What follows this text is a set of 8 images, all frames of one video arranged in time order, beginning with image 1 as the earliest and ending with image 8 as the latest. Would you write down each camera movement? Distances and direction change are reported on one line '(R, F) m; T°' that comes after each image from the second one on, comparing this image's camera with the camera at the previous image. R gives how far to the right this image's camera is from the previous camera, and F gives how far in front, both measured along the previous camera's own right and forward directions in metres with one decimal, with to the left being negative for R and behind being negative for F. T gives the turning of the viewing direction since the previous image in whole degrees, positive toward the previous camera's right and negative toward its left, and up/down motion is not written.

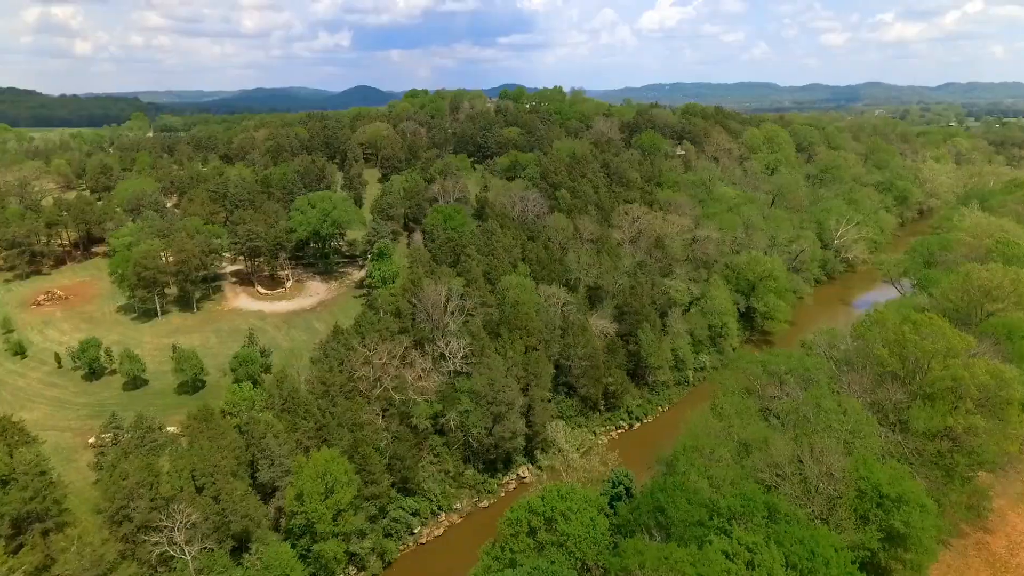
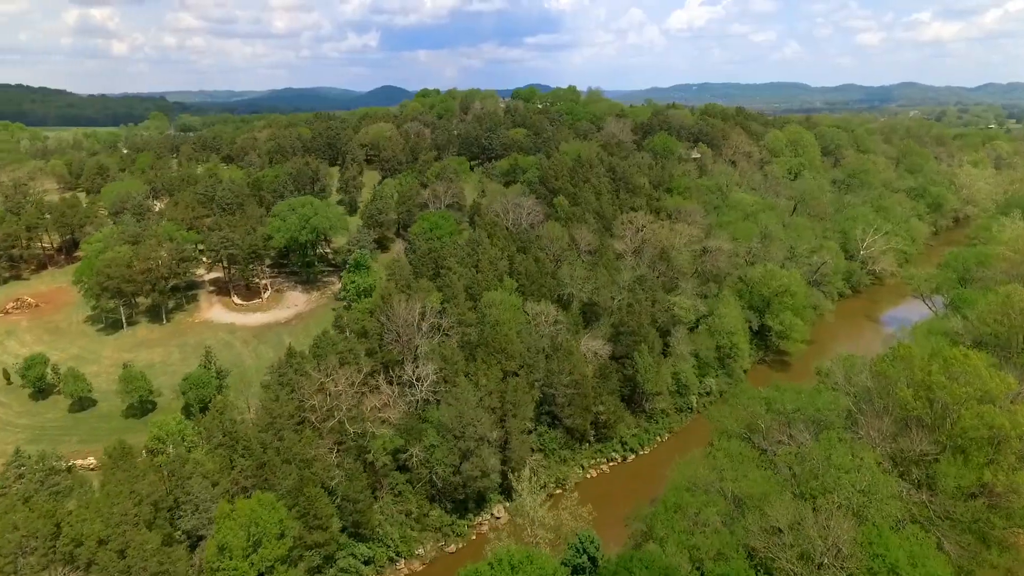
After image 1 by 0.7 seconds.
(+2.7, +4.0) m; -2°
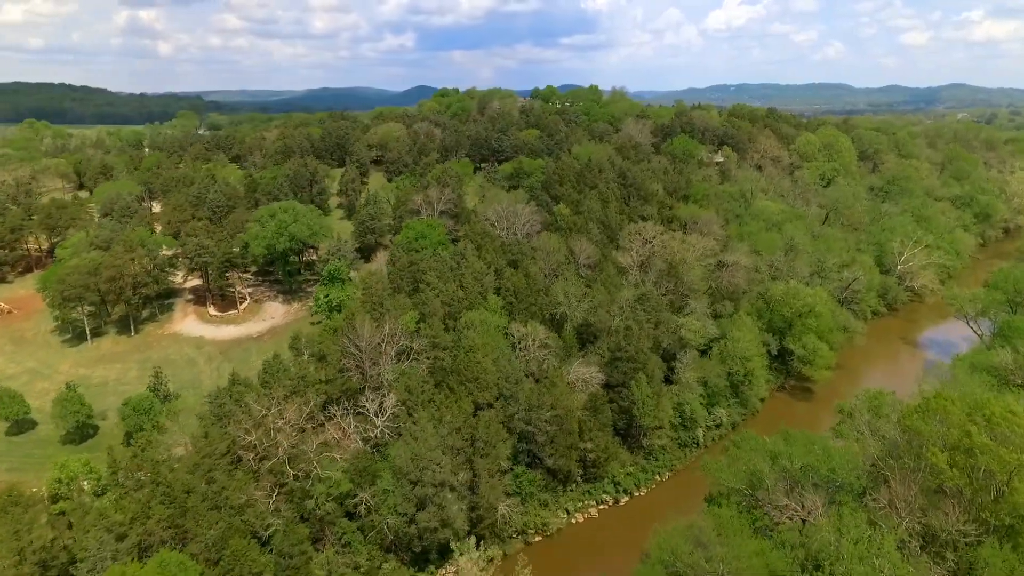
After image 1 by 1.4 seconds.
(+2.9, +4.3) m; -3°
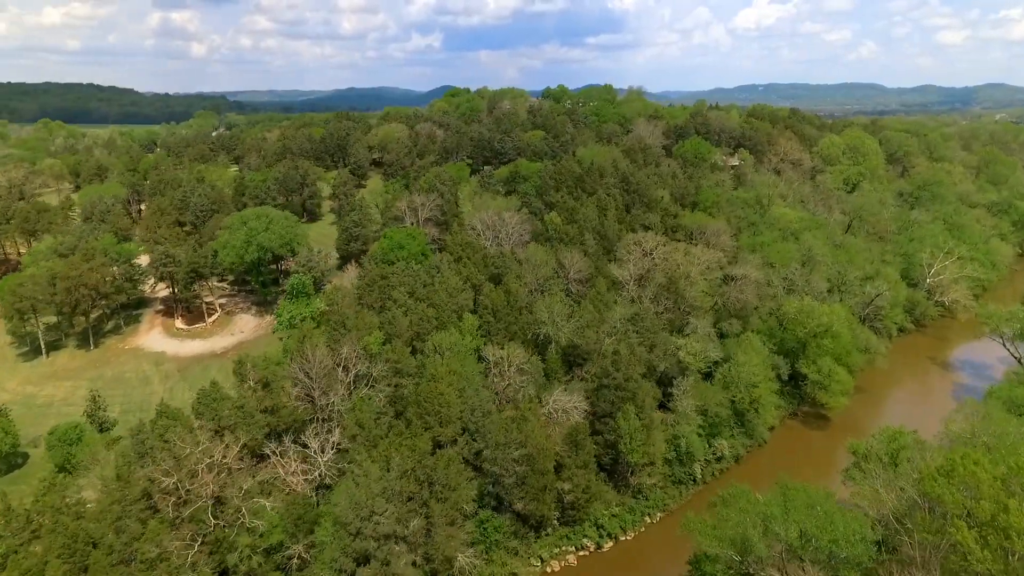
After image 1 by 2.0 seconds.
(+2.7, +3.8) m; -2°
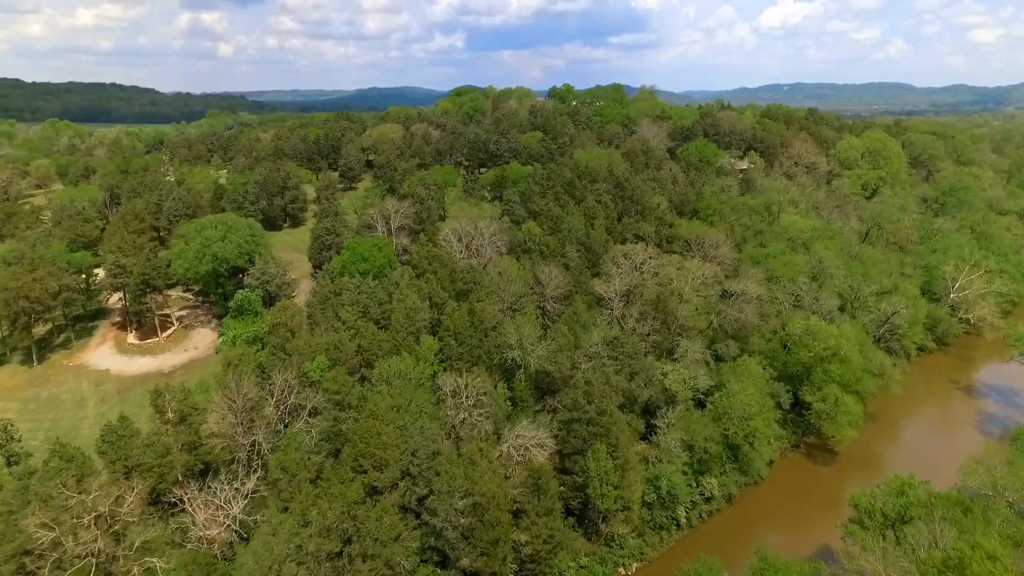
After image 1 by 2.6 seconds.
(+3.1, +3.8) m; -2°
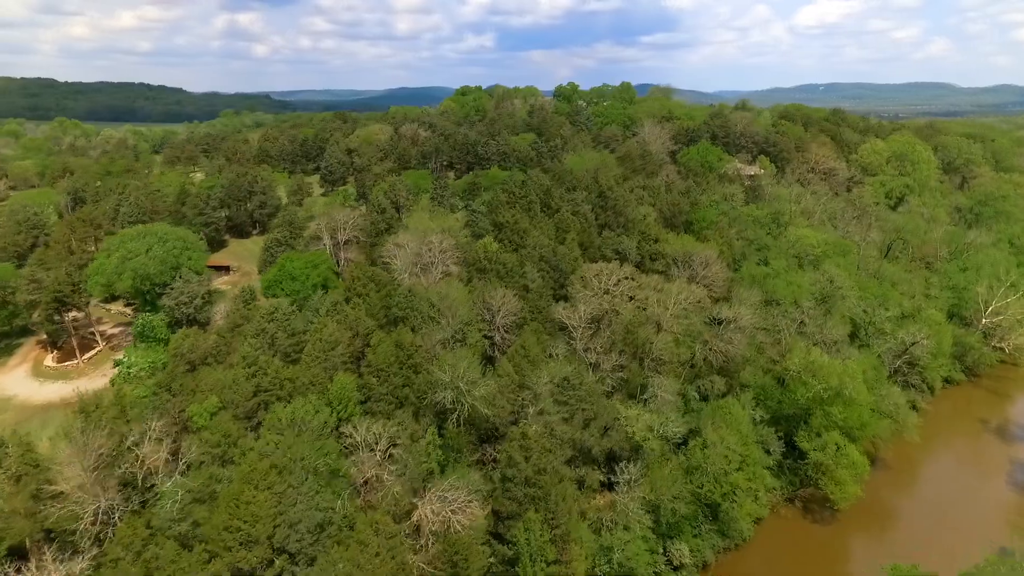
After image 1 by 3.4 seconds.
(+4.4, +5.1) m; -2°
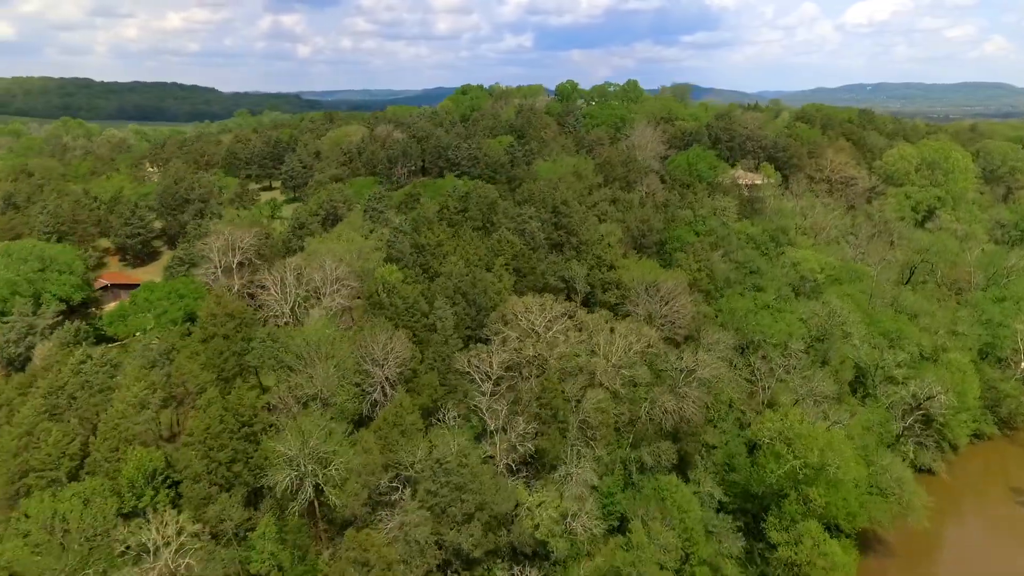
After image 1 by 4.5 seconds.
(+6.3, +7.0) m; -3°
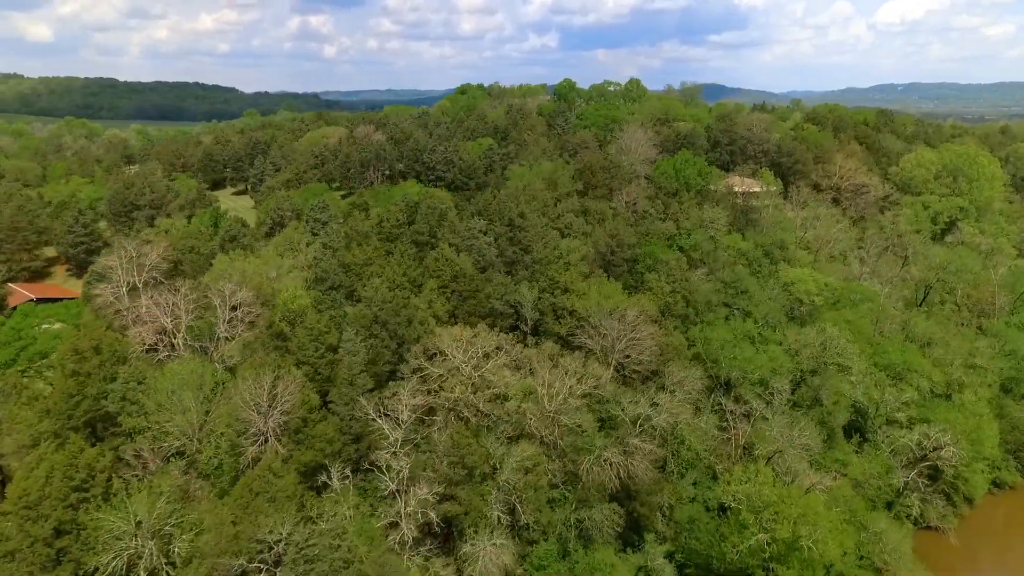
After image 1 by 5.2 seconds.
(+4.1, +4.5) m; -2°
